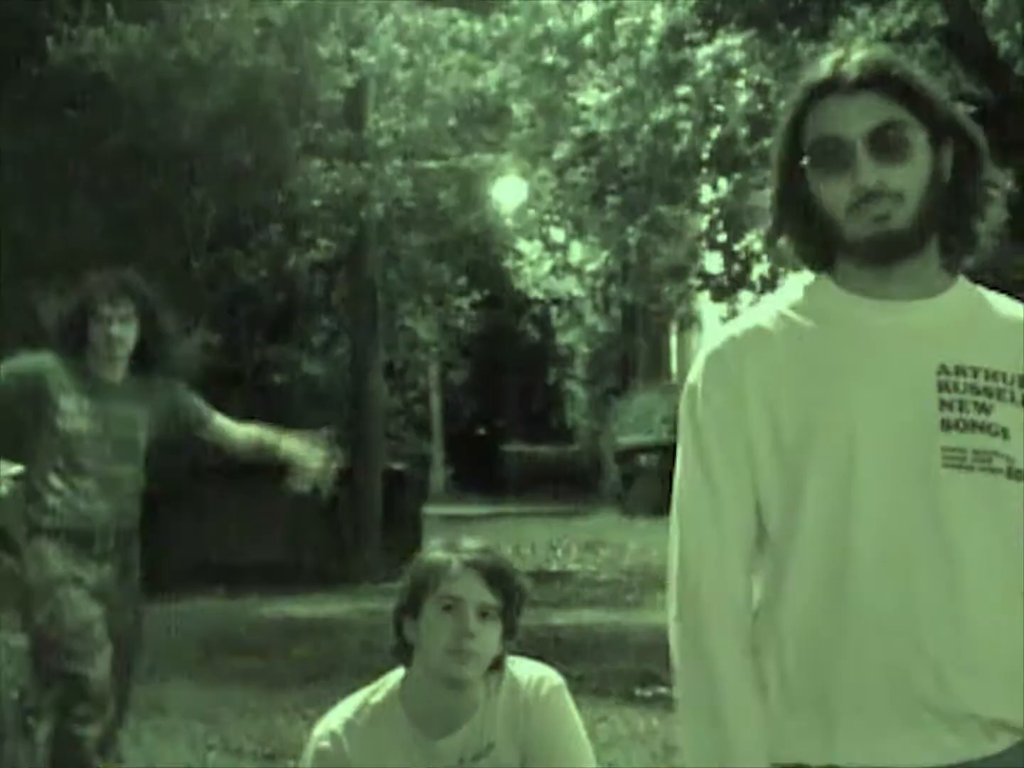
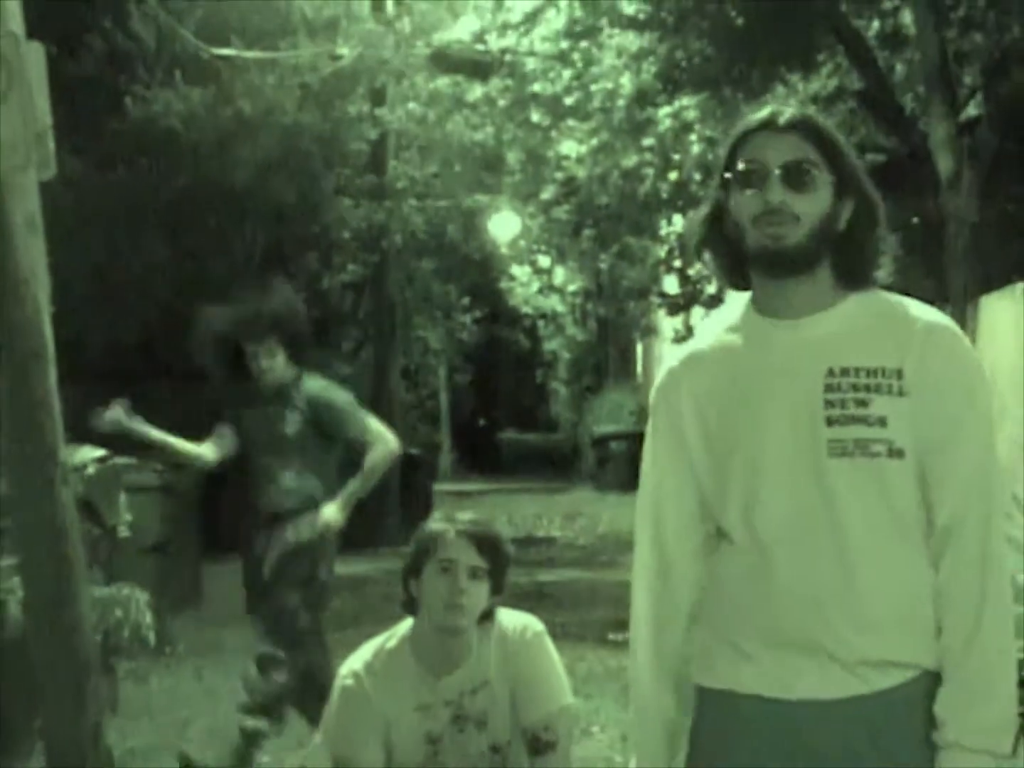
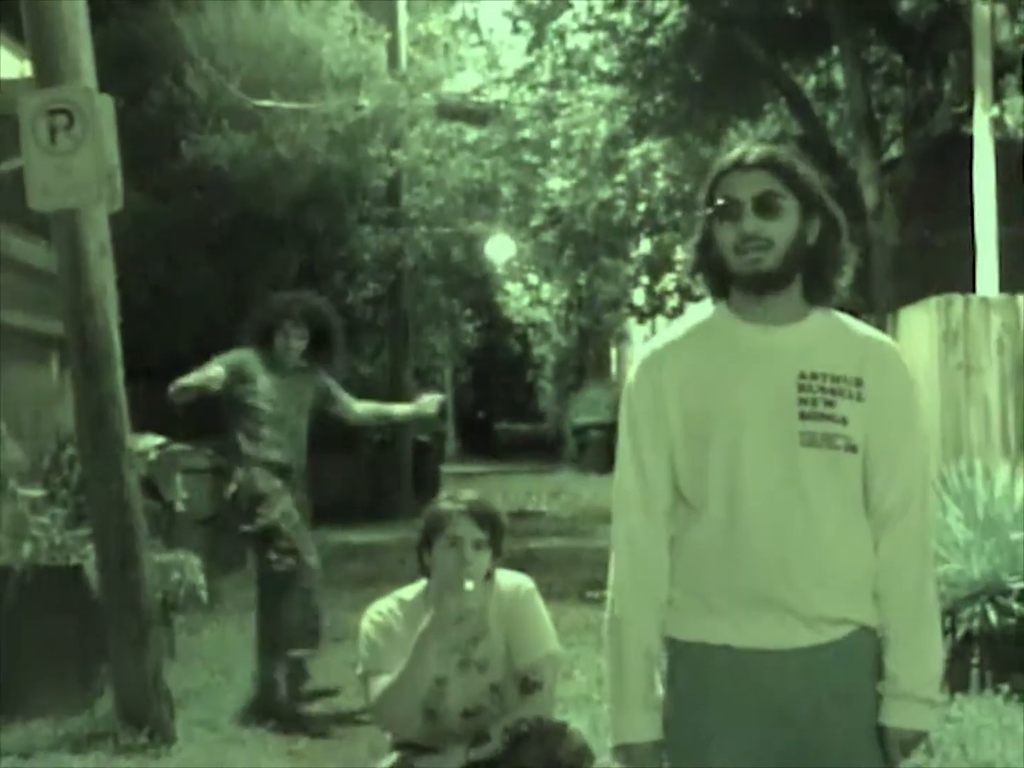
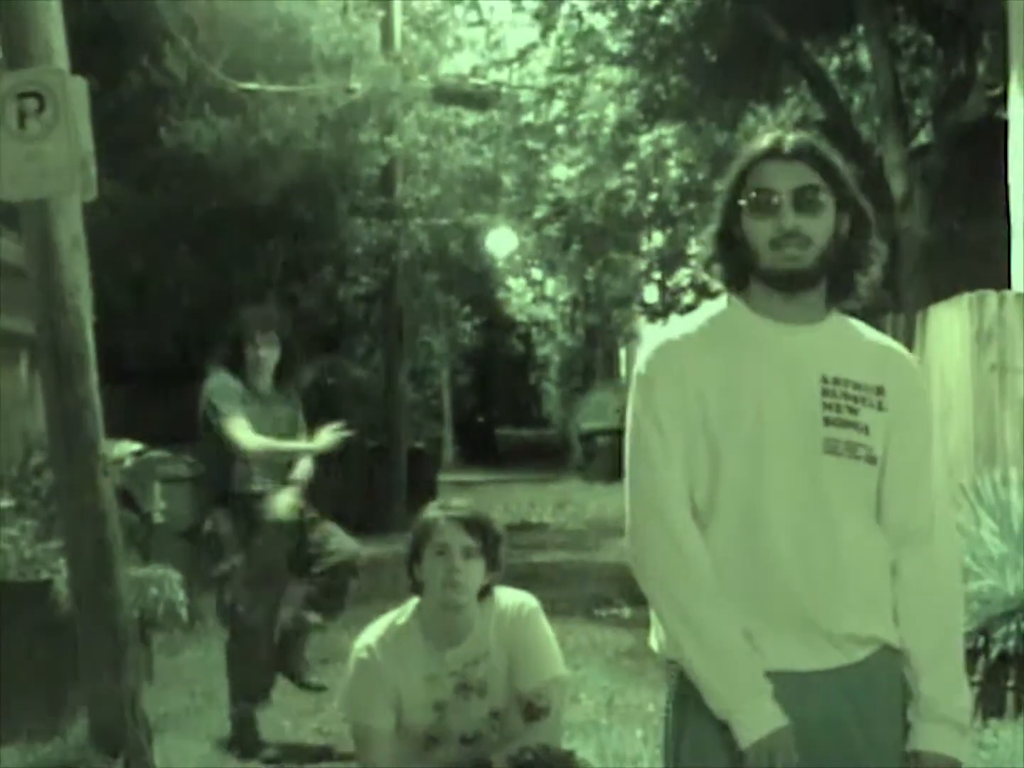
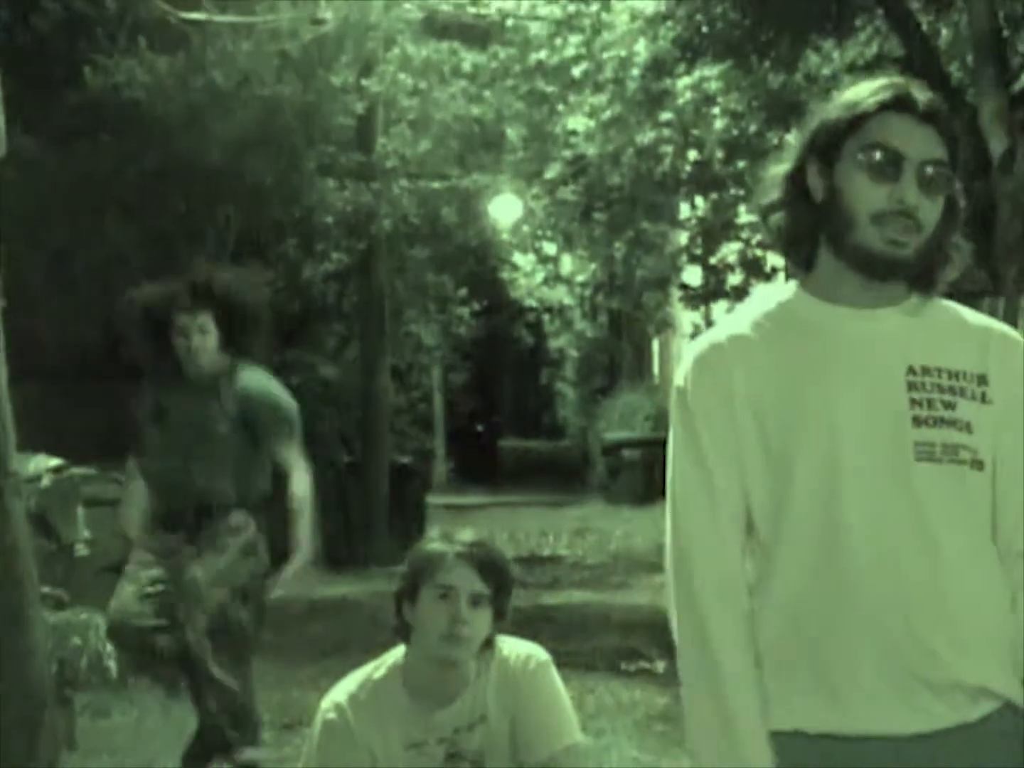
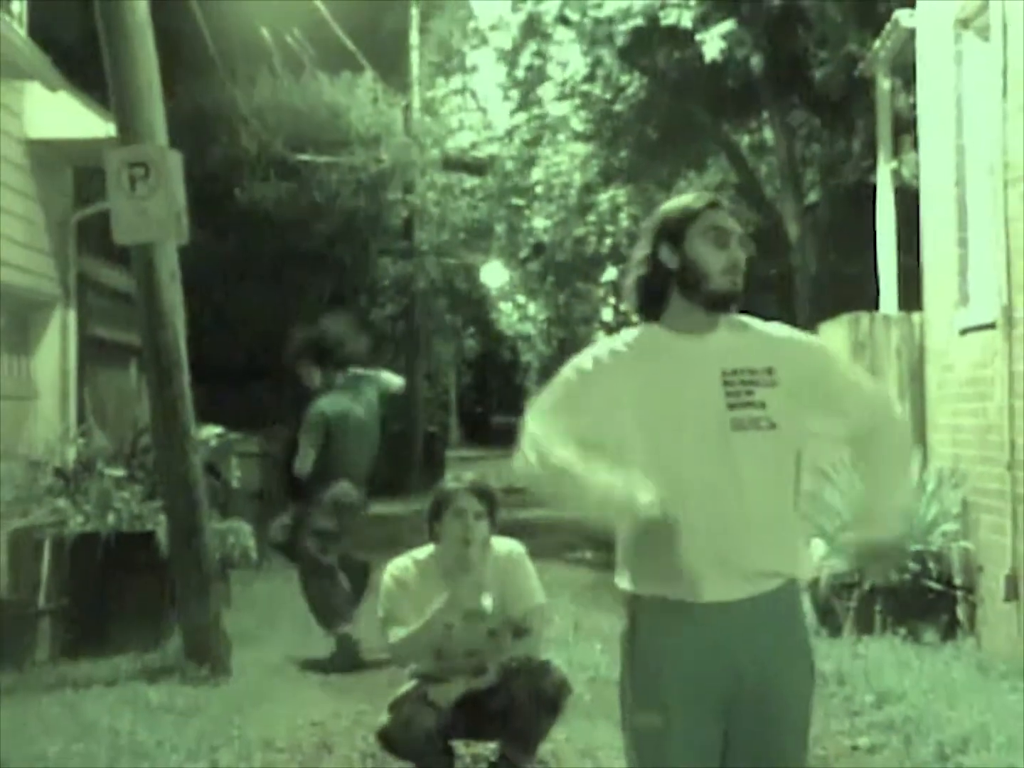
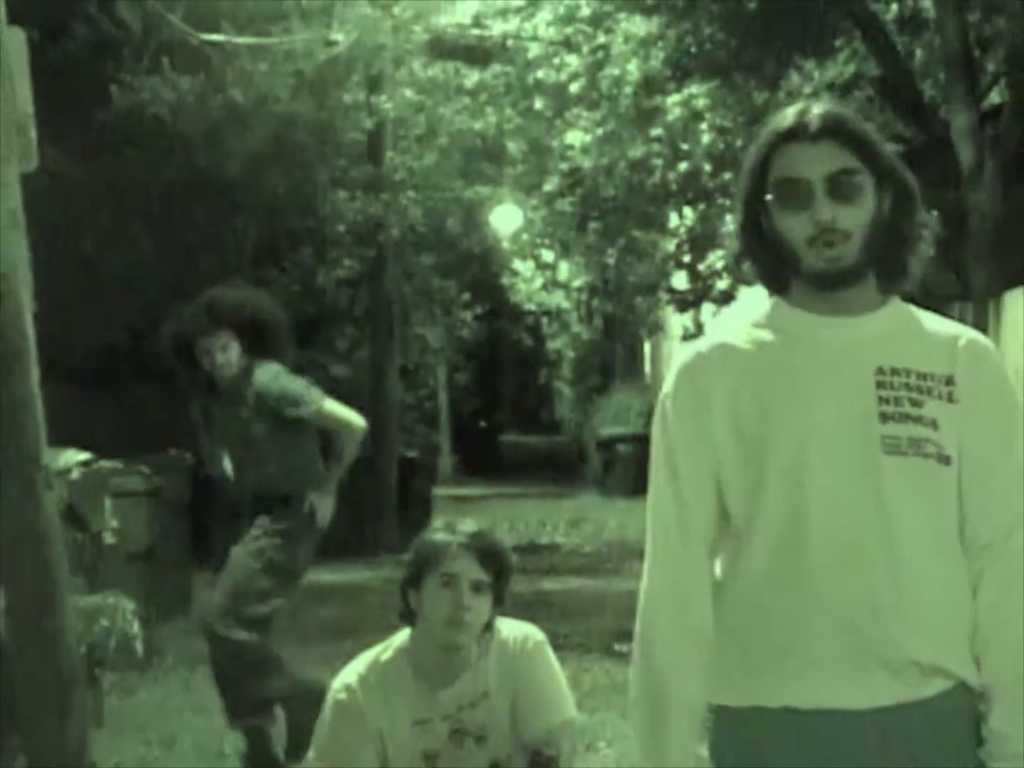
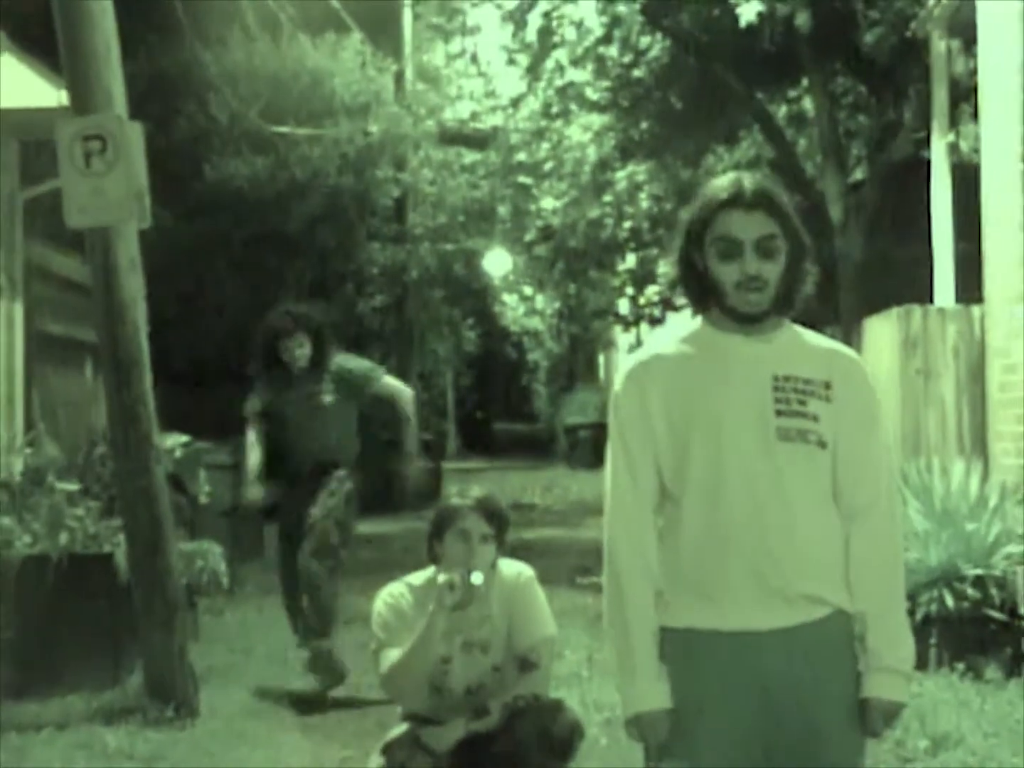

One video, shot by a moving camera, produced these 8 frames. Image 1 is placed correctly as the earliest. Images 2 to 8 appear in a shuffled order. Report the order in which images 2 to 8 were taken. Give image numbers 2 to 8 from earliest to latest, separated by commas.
5, 7, 2, 4, 3, 8, 6
